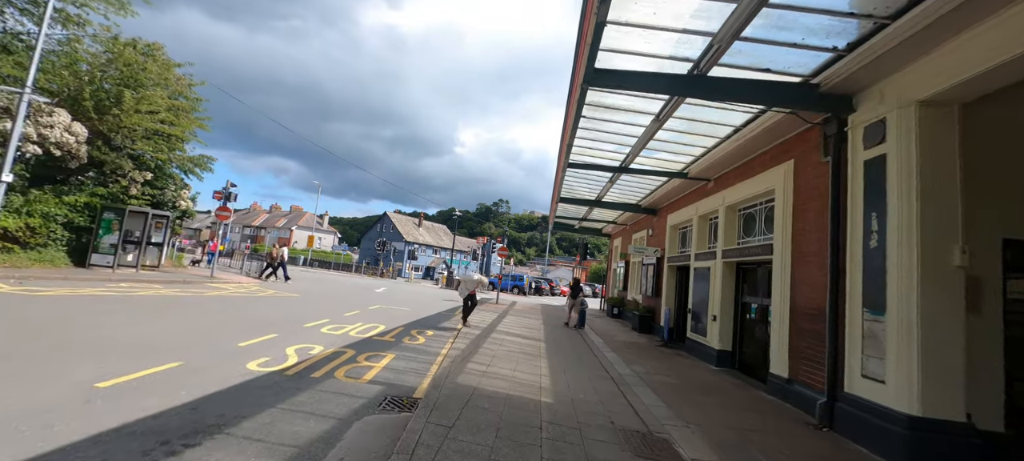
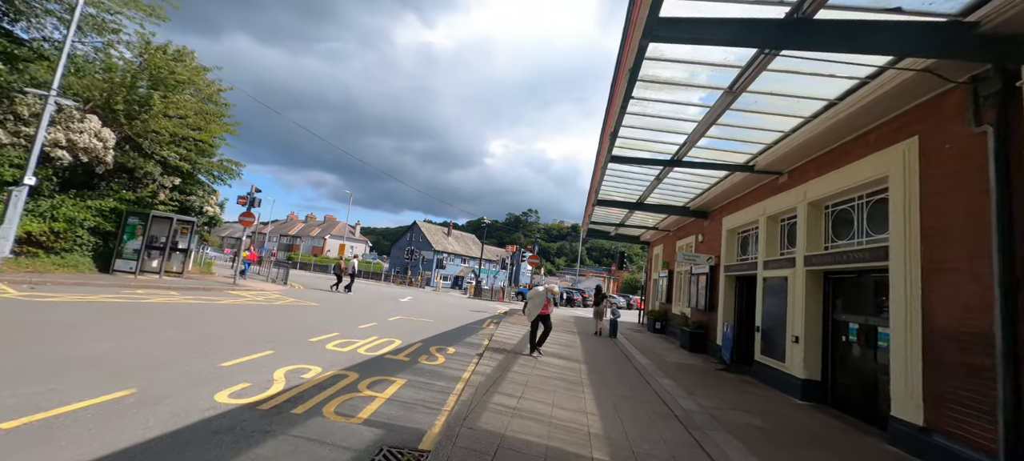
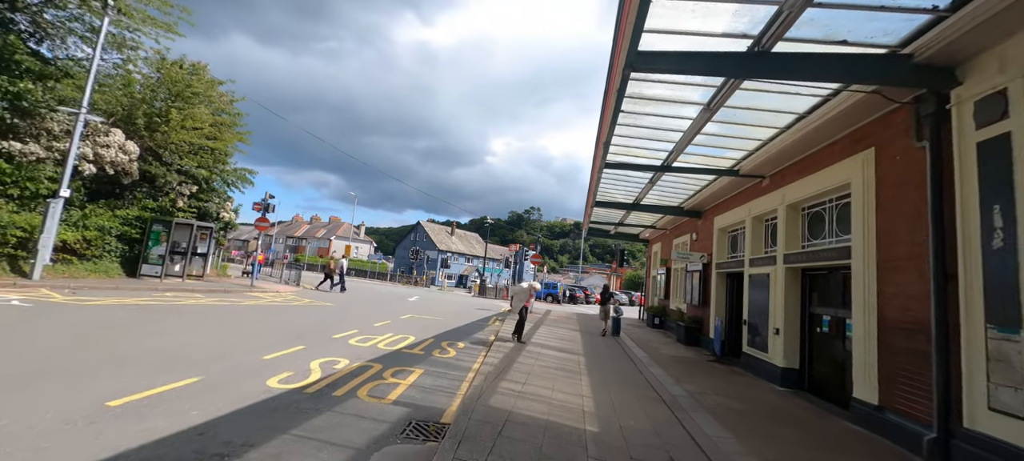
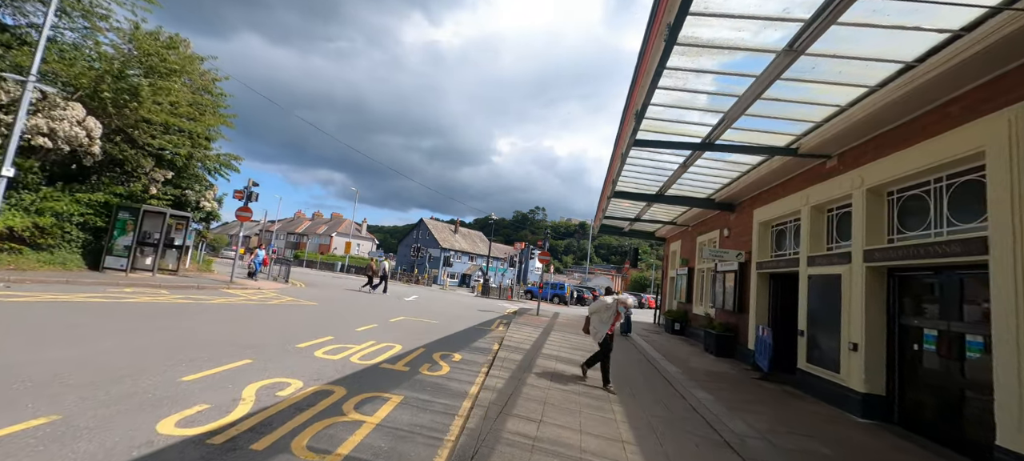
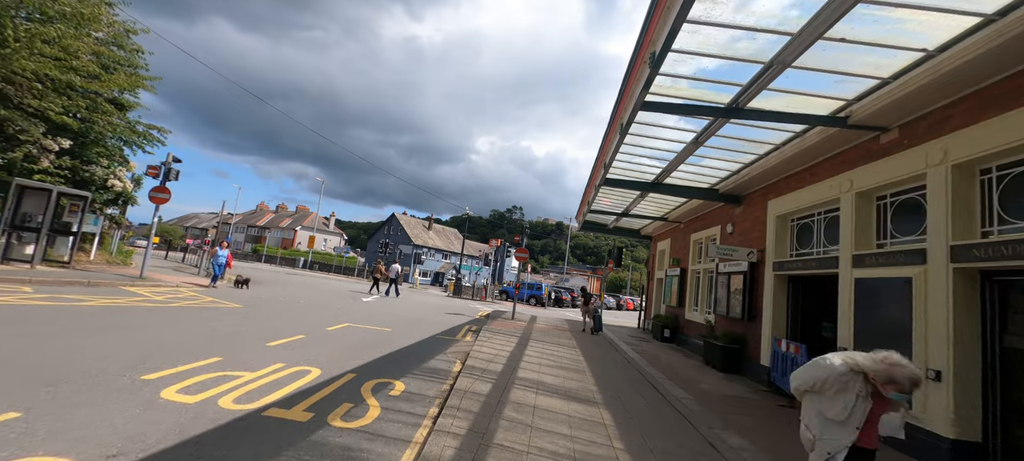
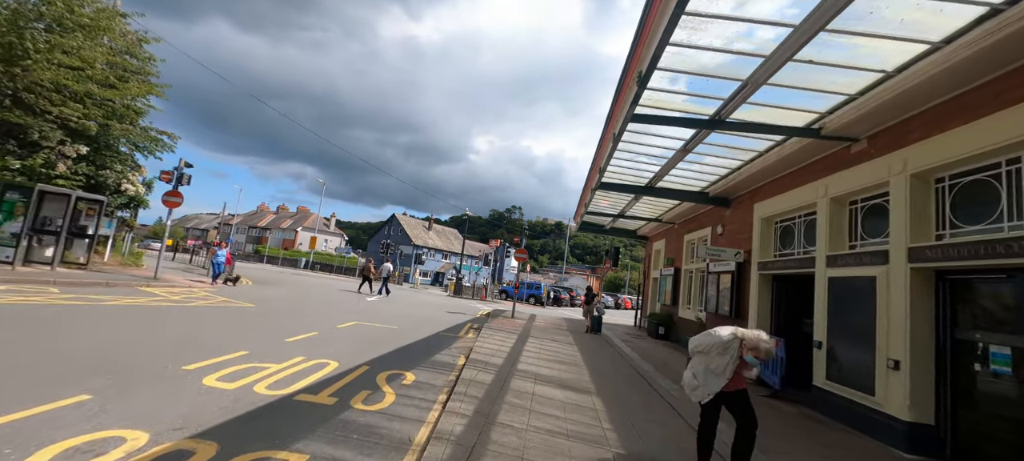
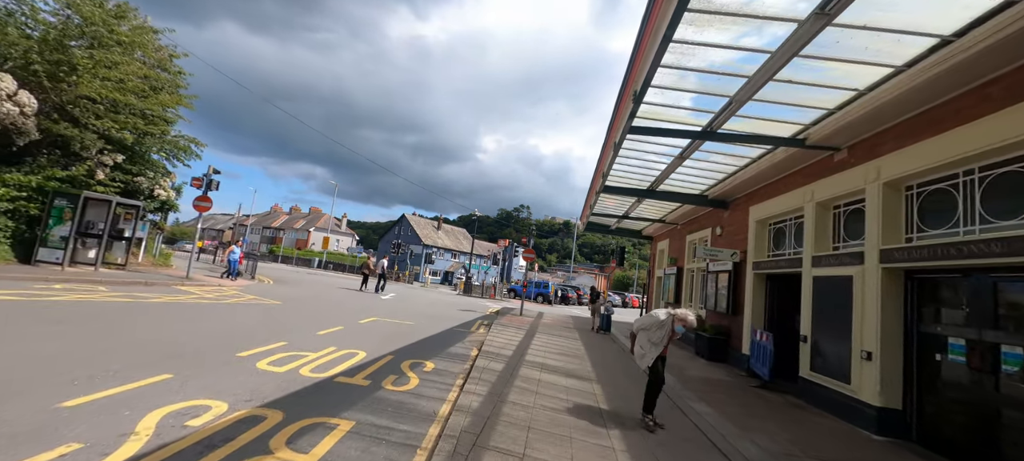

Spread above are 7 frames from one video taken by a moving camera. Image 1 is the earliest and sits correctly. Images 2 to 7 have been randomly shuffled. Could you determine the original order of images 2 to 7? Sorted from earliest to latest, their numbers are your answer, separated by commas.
3, 2, 4, 7, 6, 5
